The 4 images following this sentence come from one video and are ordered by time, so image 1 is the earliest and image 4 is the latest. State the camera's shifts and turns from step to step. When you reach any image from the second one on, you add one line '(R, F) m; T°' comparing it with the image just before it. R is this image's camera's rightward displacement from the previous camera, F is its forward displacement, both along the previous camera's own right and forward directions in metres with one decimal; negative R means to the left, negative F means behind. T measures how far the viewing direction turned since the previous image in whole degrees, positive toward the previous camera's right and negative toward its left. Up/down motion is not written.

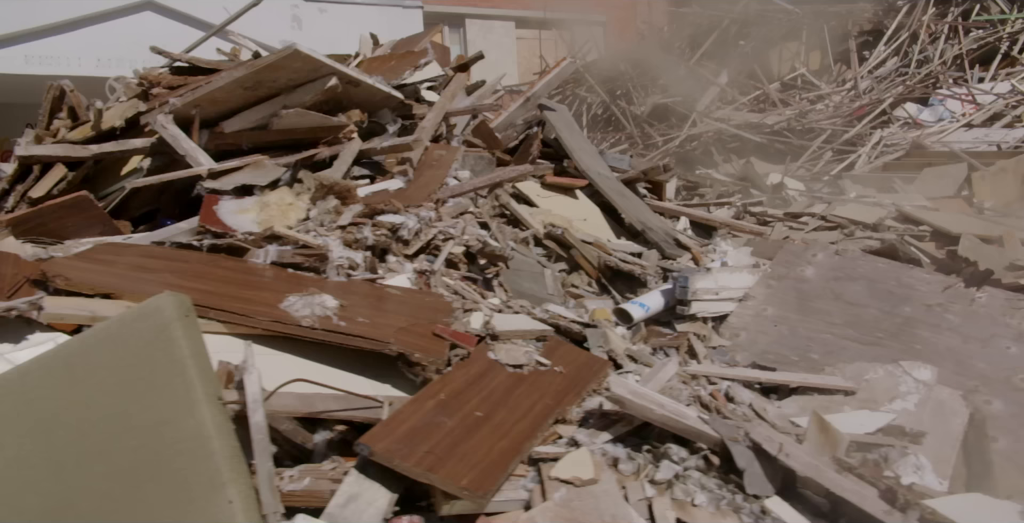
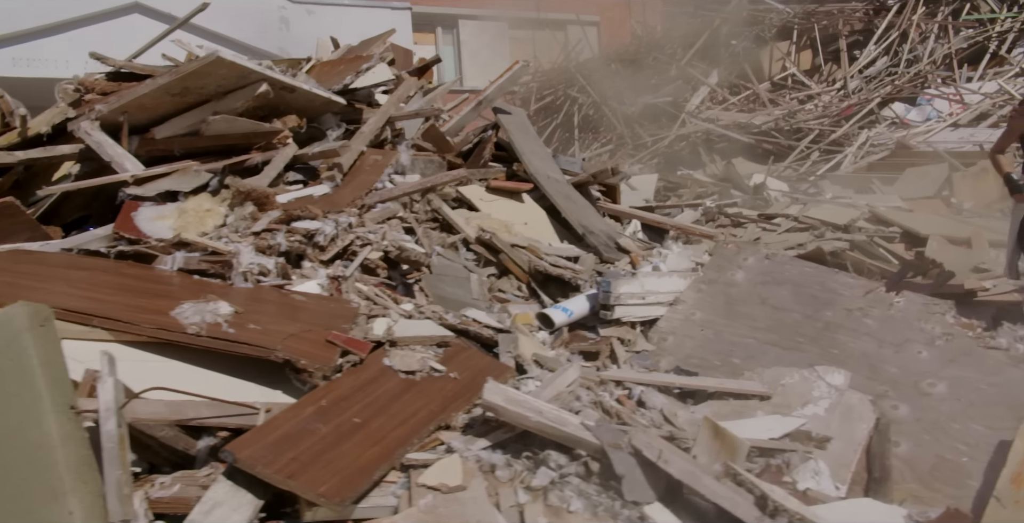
(+0.4, 0.0) m; 0°
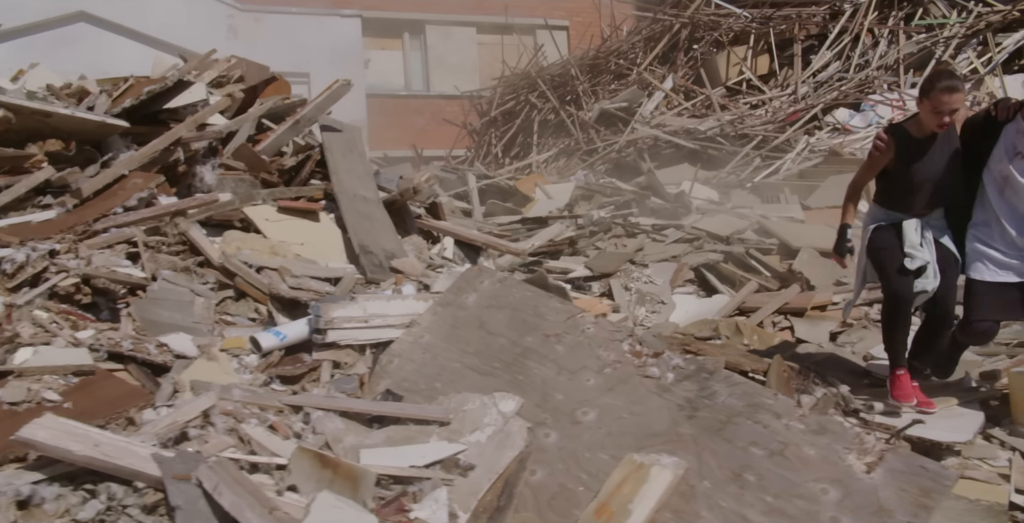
(+1.5, -0.1) m; -1°
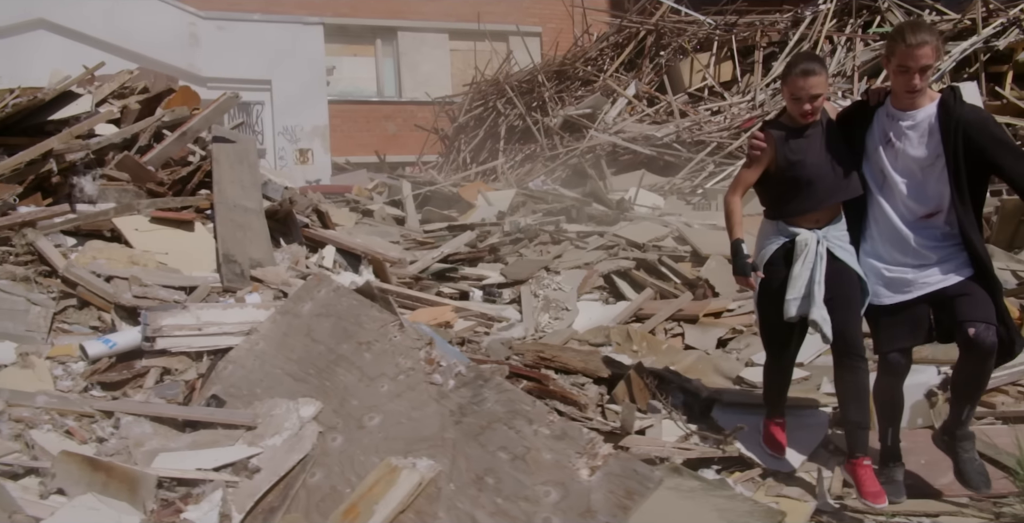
(+0.9, -0.1) m; 0°
